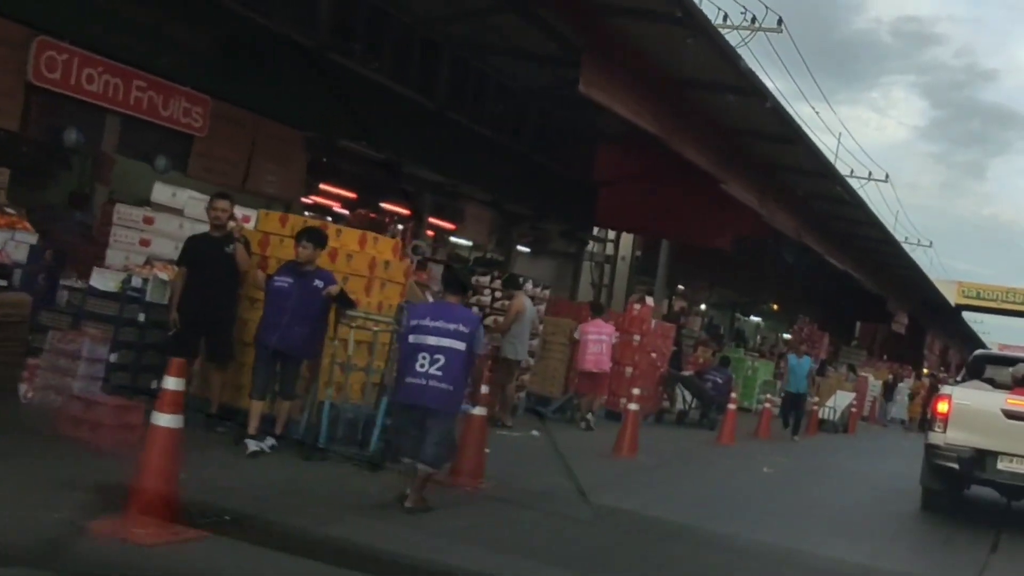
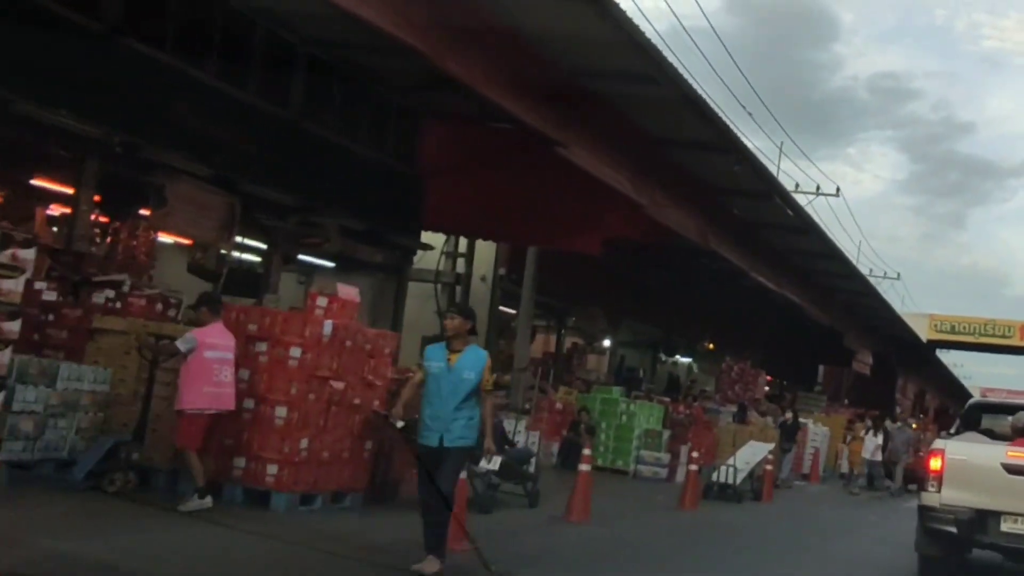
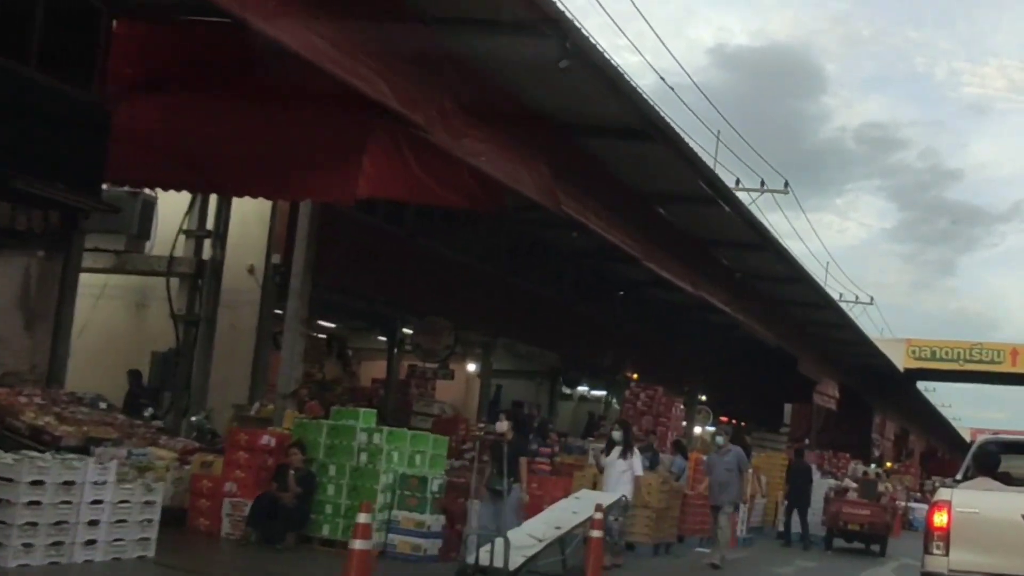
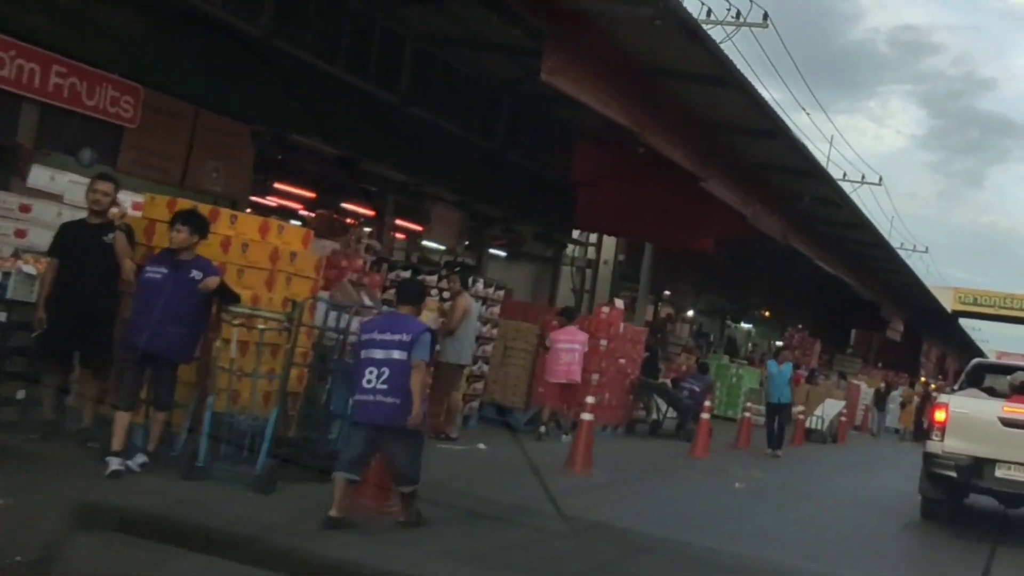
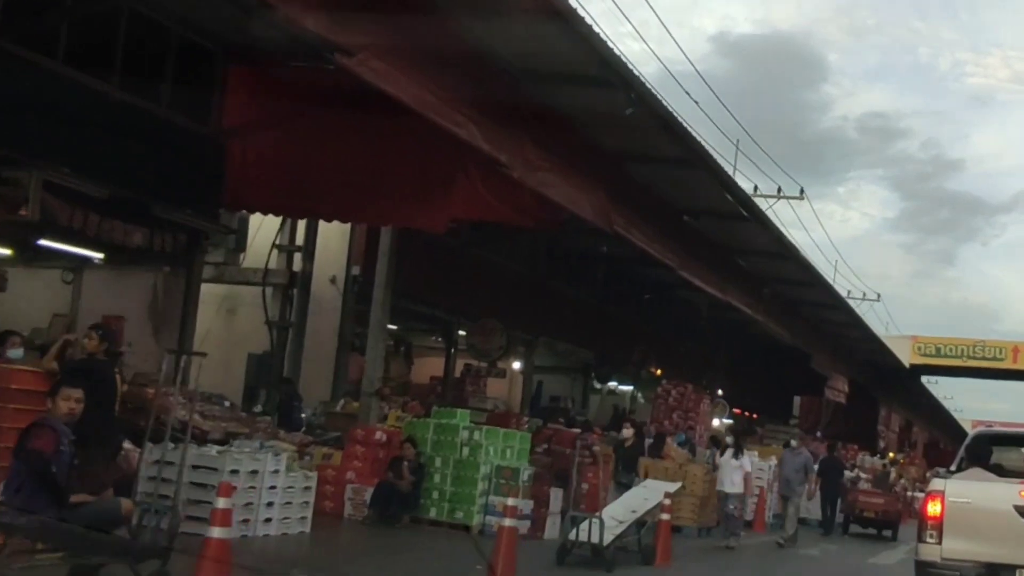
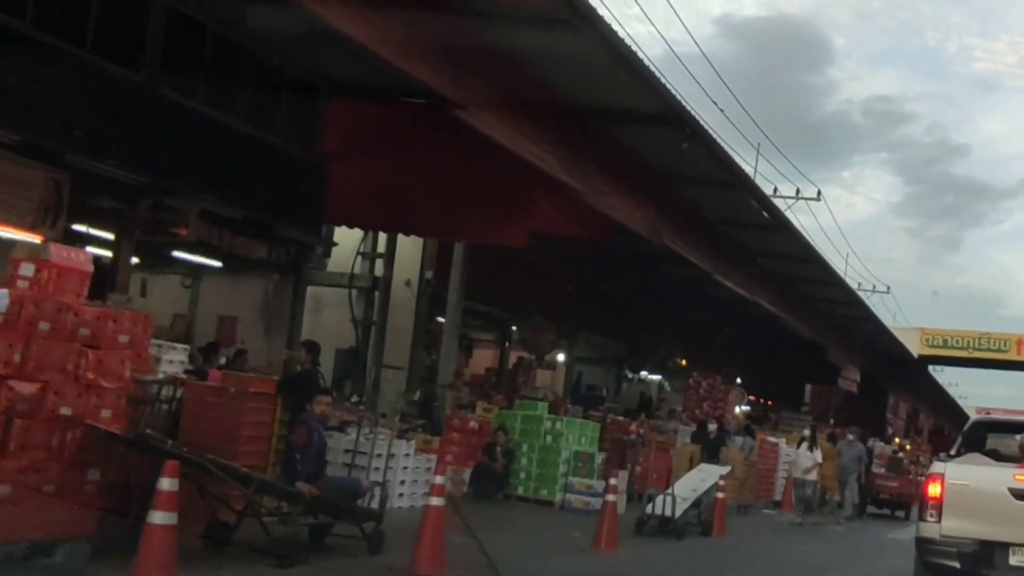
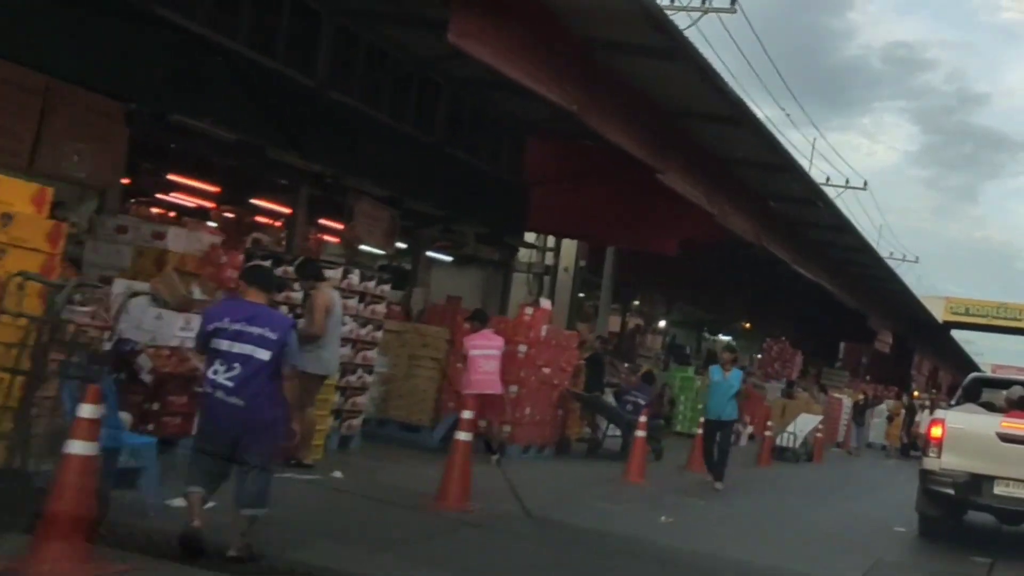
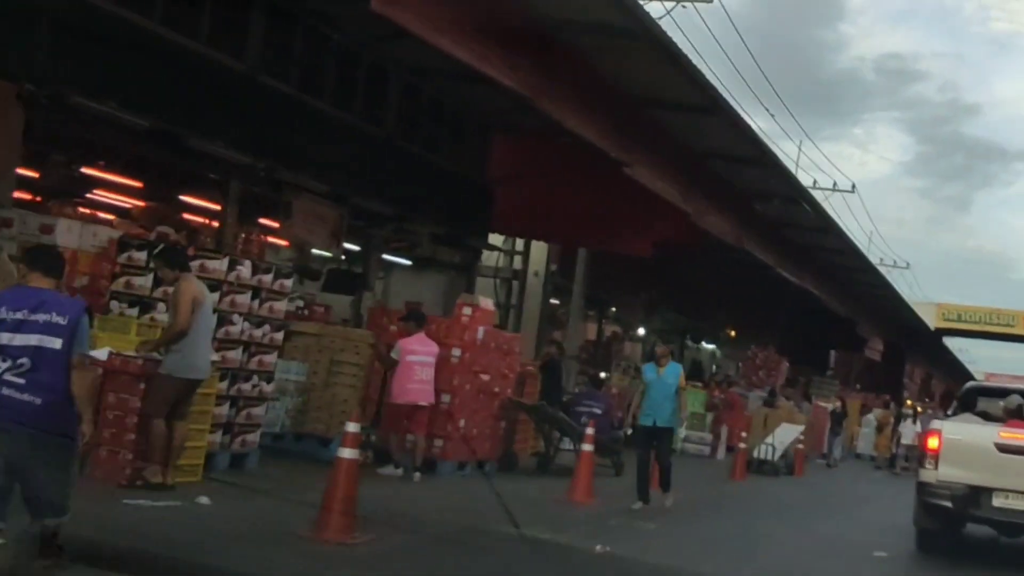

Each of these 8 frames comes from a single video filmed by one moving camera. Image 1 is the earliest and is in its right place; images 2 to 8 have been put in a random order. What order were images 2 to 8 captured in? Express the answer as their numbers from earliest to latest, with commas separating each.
4, 7, 8, 2, 6, 5, 3
